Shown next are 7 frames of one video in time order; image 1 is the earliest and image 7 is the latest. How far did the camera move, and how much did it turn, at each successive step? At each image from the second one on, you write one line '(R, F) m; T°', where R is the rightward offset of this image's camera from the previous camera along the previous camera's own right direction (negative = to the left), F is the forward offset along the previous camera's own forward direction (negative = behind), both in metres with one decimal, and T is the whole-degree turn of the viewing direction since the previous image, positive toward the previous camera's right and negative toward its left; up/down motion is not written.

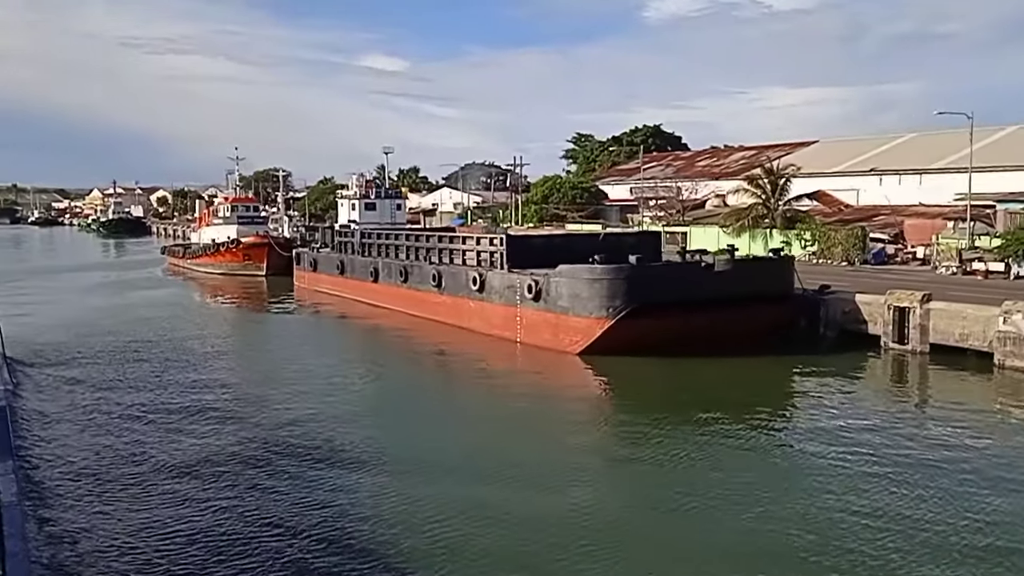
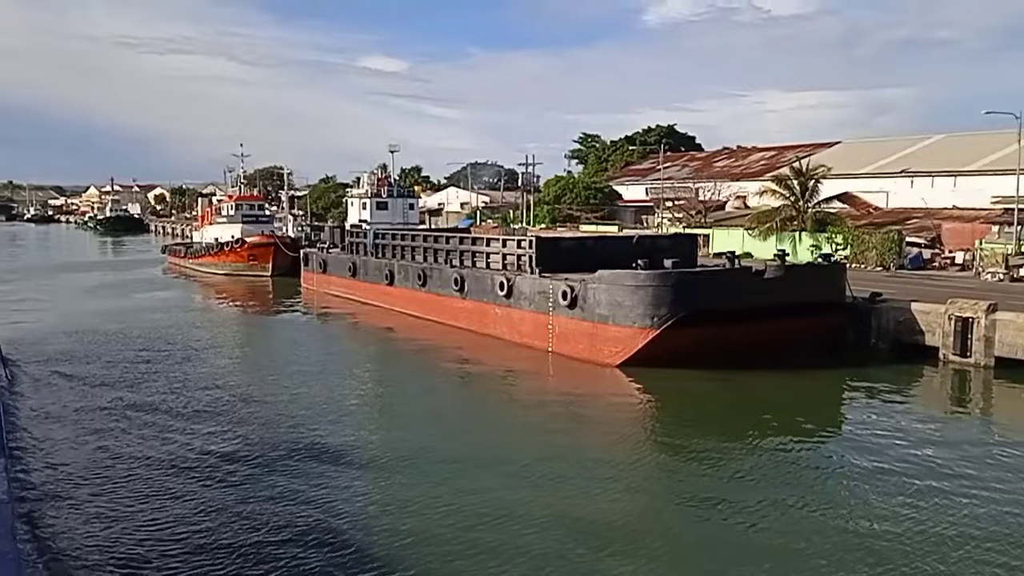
(-0.7, +1.3) m; 0°
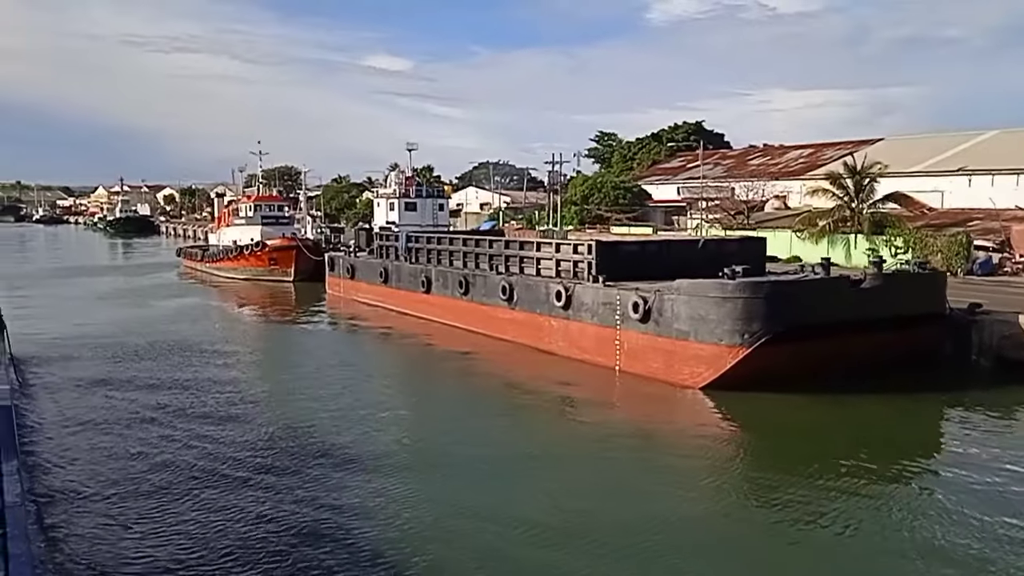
(-1.0, +1.6) m; 0°
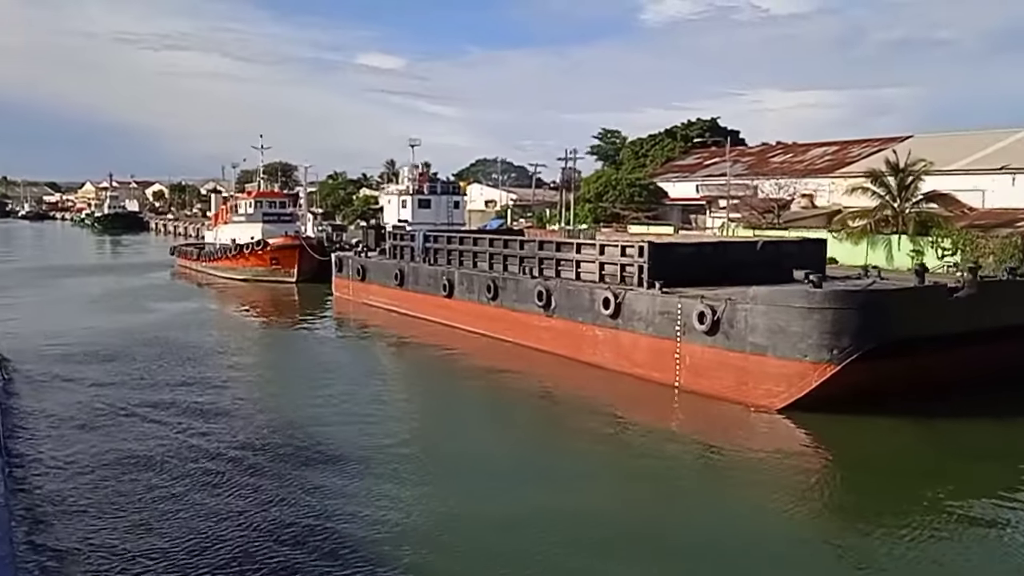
(-0.8, +1.7) m; +1°
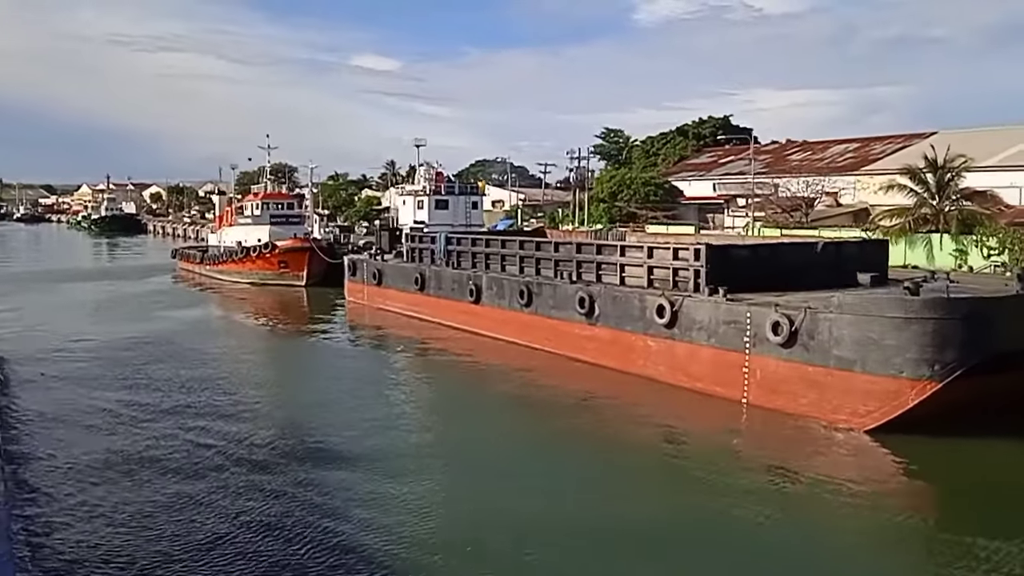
(-0.8, +1.3) m; 0°
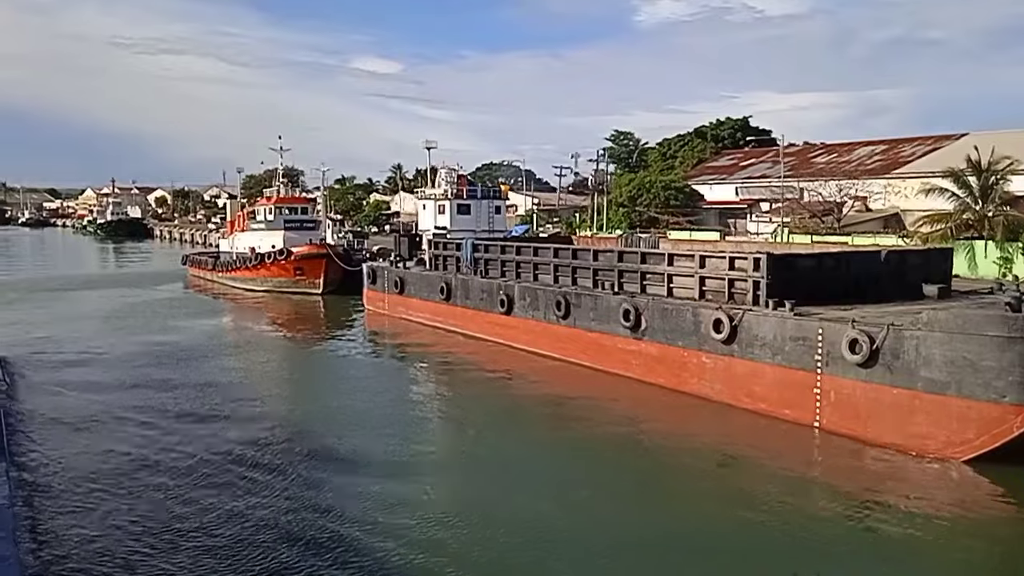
(-0.6, +0.9) m; 0°
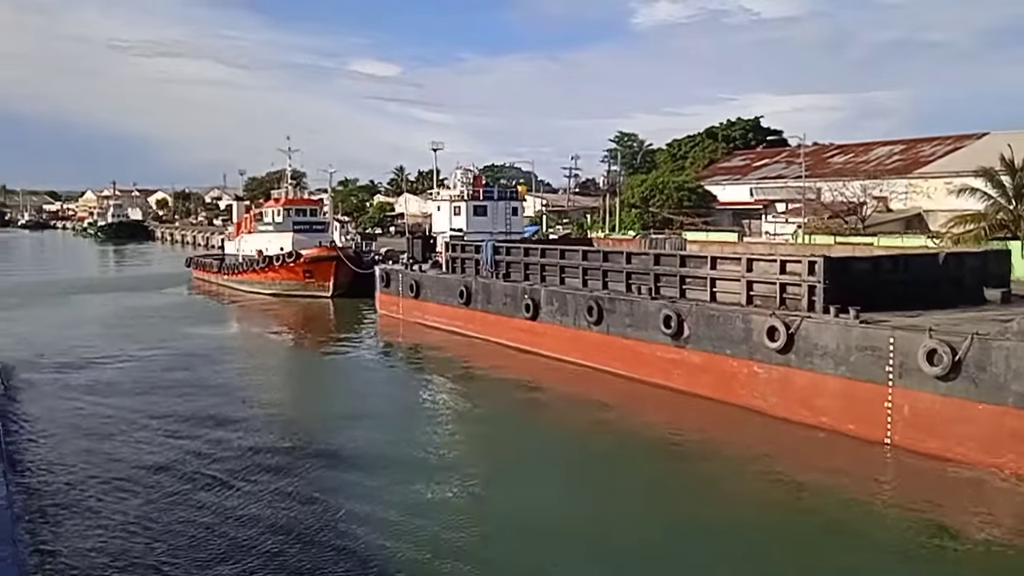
(-0.6, +0.9) m; 0°
